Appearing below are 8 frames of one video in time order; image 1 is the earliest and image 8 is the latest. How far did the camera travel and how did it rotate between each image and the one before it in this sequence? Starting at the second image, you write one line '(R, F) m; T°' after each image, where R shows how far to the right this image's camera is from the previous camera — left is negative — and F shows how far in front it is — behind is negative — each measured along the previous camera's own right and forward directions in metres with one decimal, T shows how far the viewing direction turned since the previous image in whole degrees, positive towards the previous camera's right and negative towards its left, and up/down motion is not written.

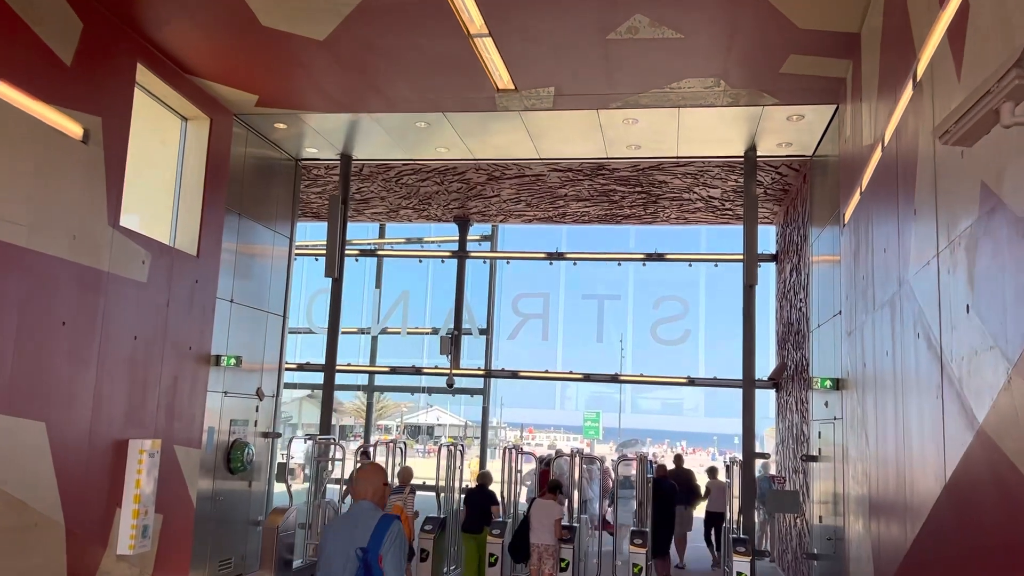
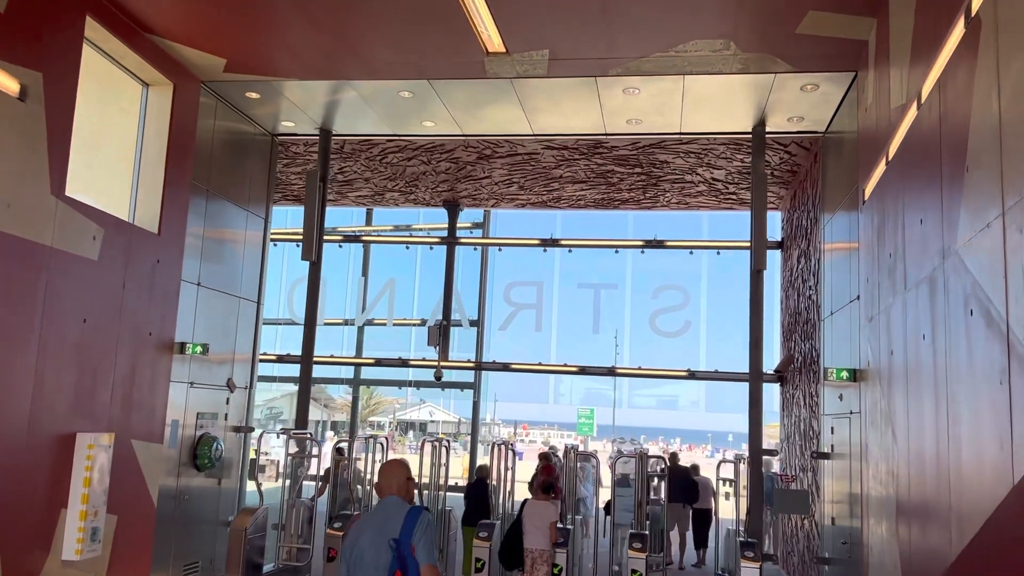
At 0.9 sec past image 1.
(0.0, +0.6) m; 0°
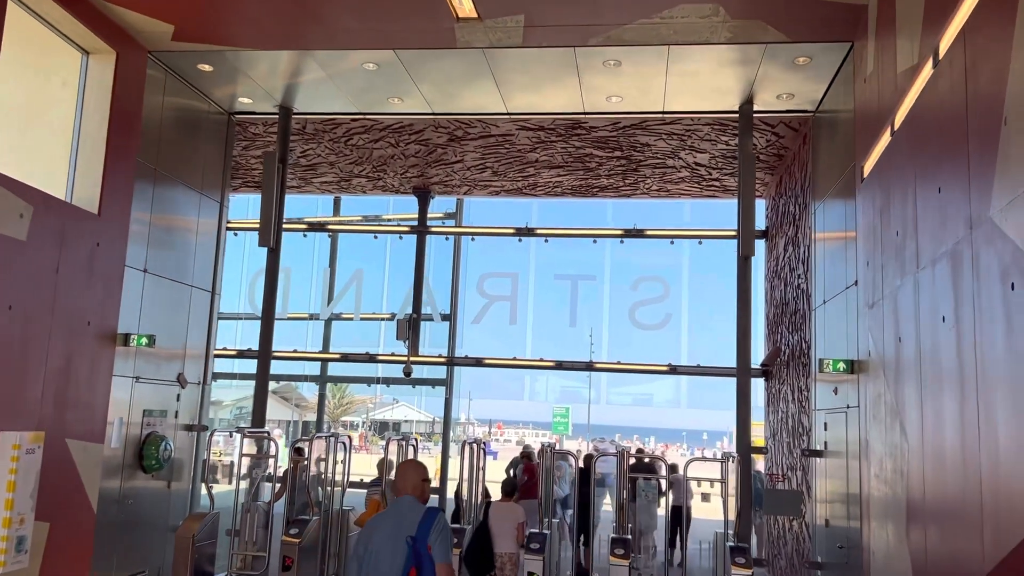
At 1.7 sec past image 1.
(0.0, +0.5) m; +2°
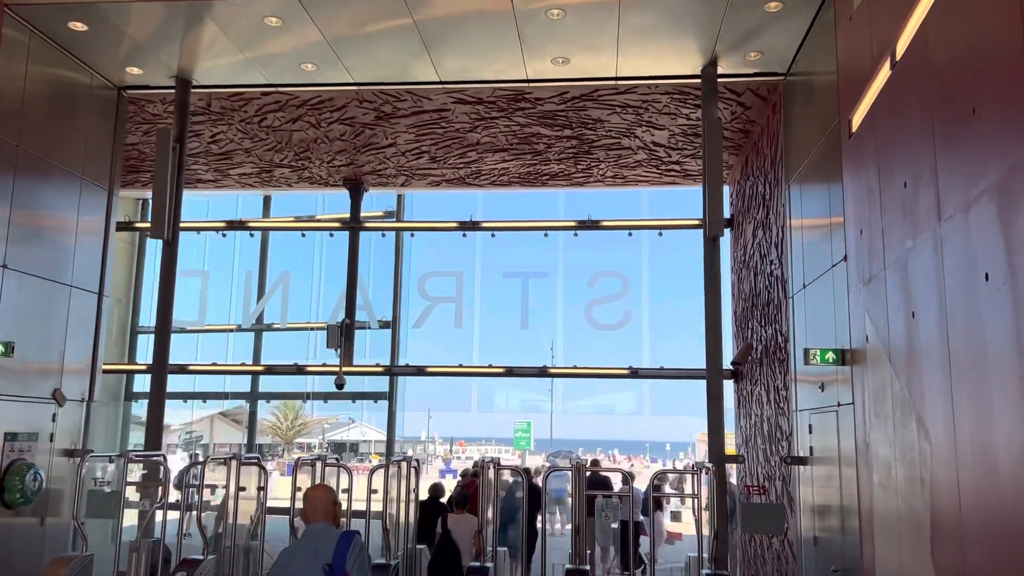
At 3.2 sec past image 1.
(+0.2, +0.9) m; +3°
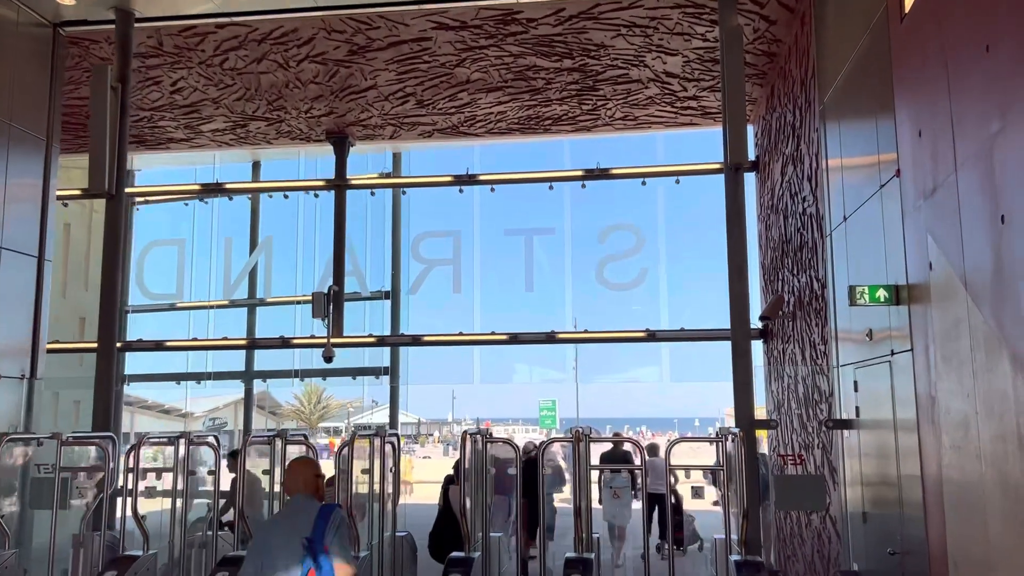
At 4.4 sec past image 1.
(+0.2, +0.8) m; -2°
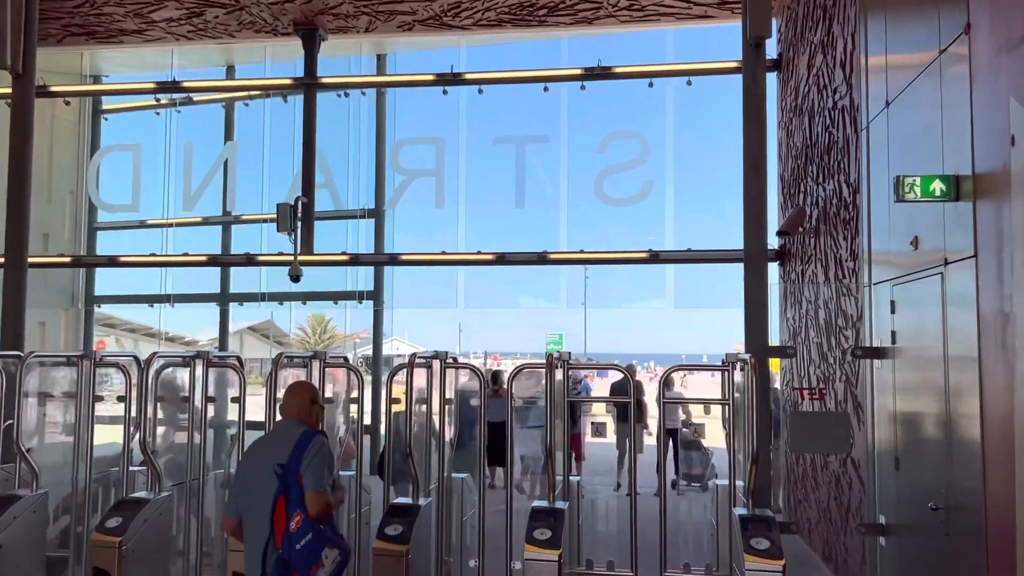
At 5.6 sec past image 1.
(+0.2, +0.8) m; -1°
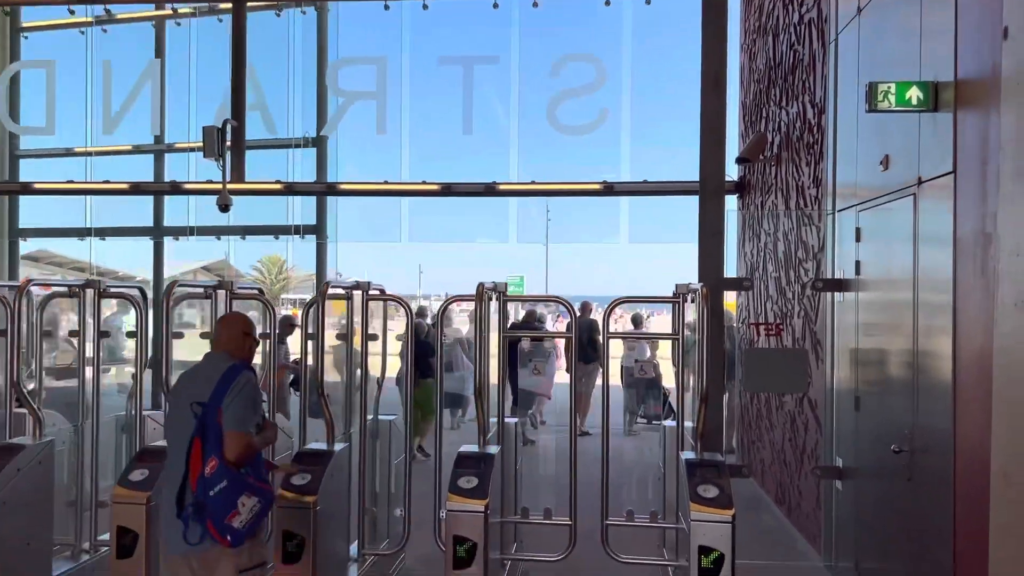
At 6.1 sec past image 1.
(+0.1, +0.4) m; +3°
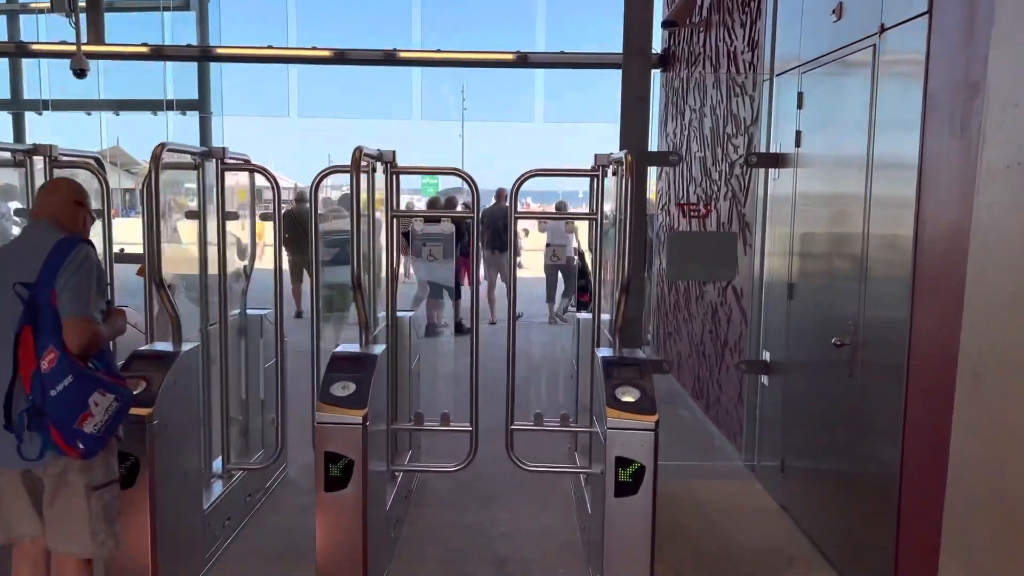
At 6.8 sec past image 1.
(+0.1, +0.5) m; +6°
